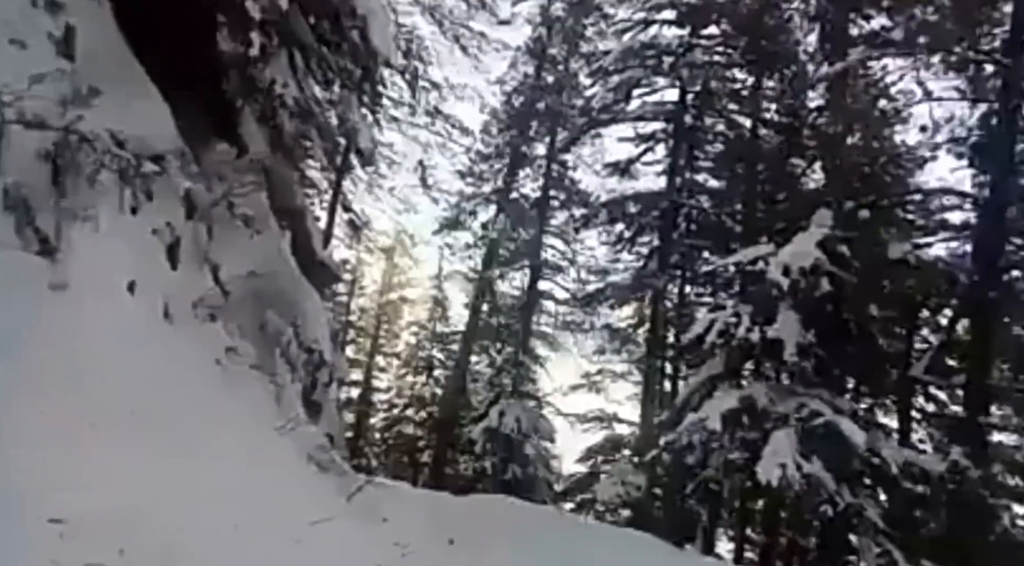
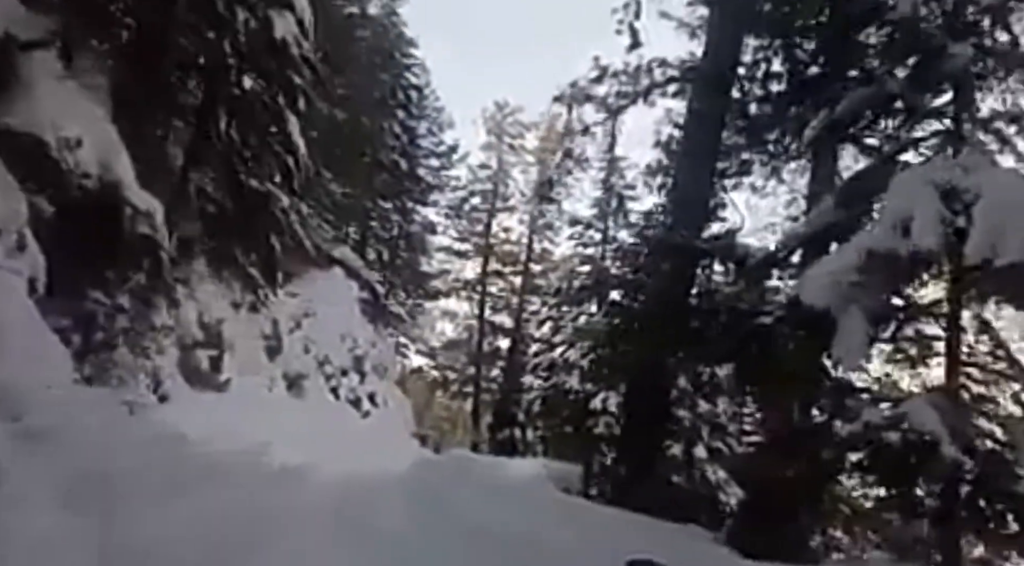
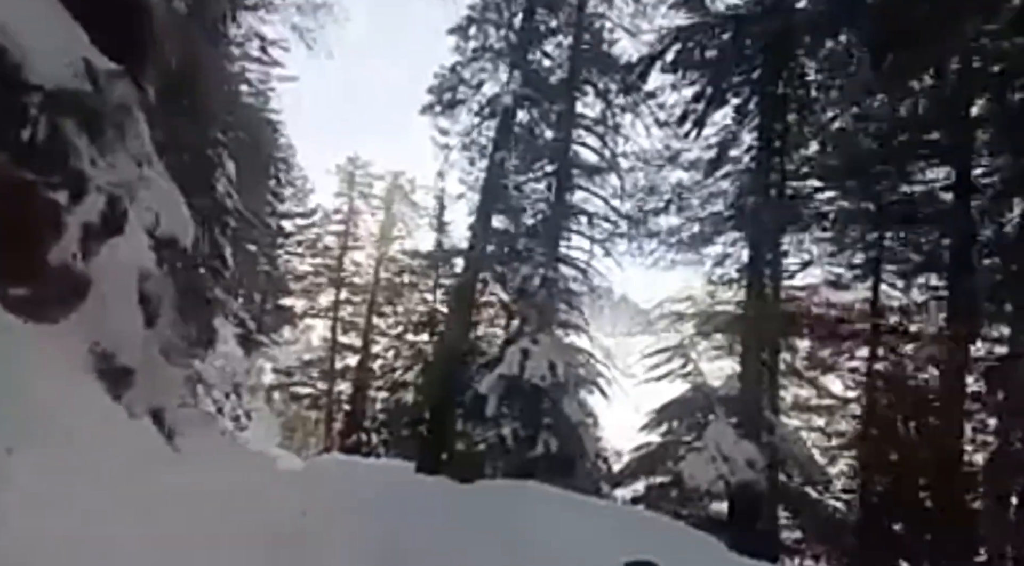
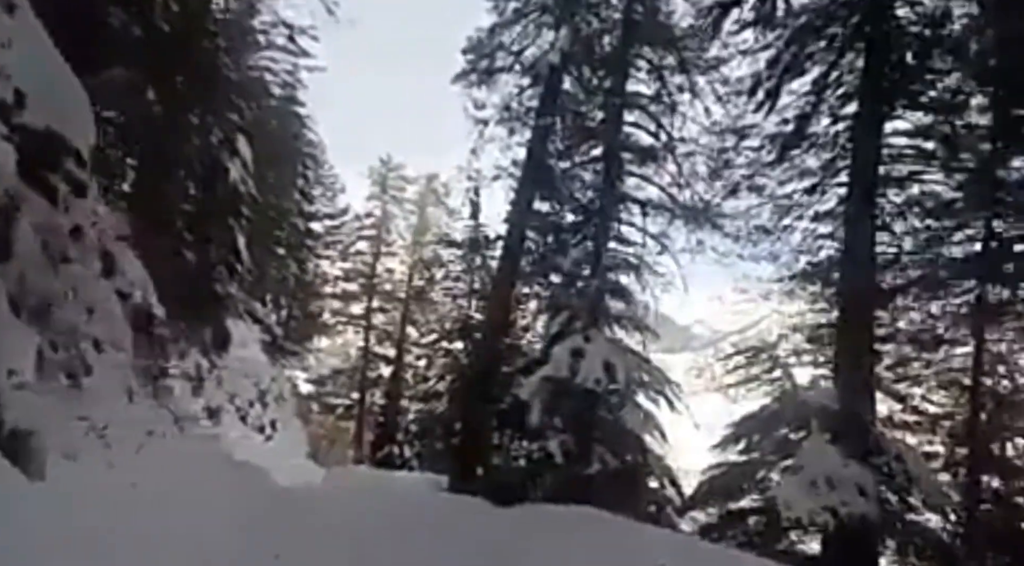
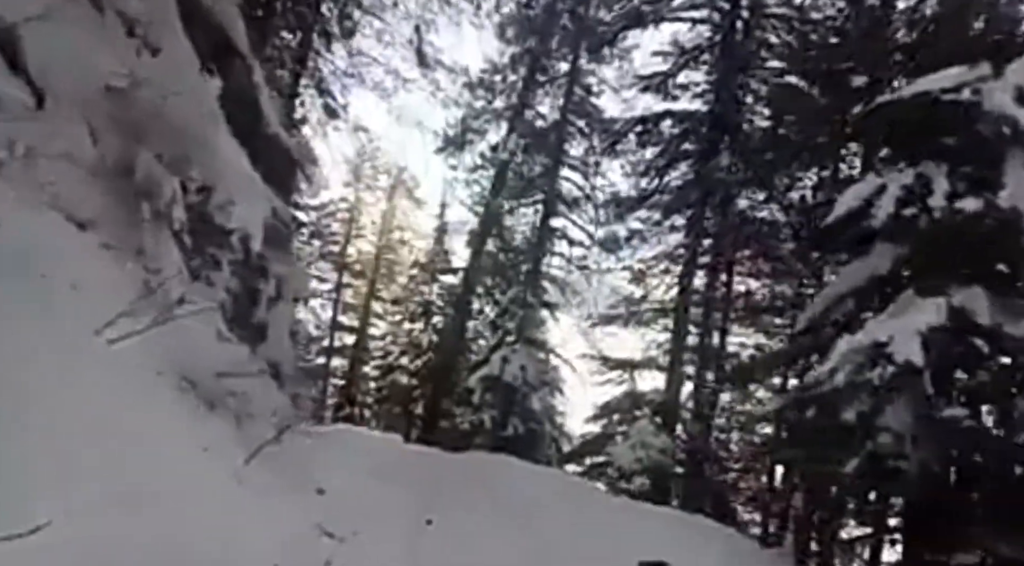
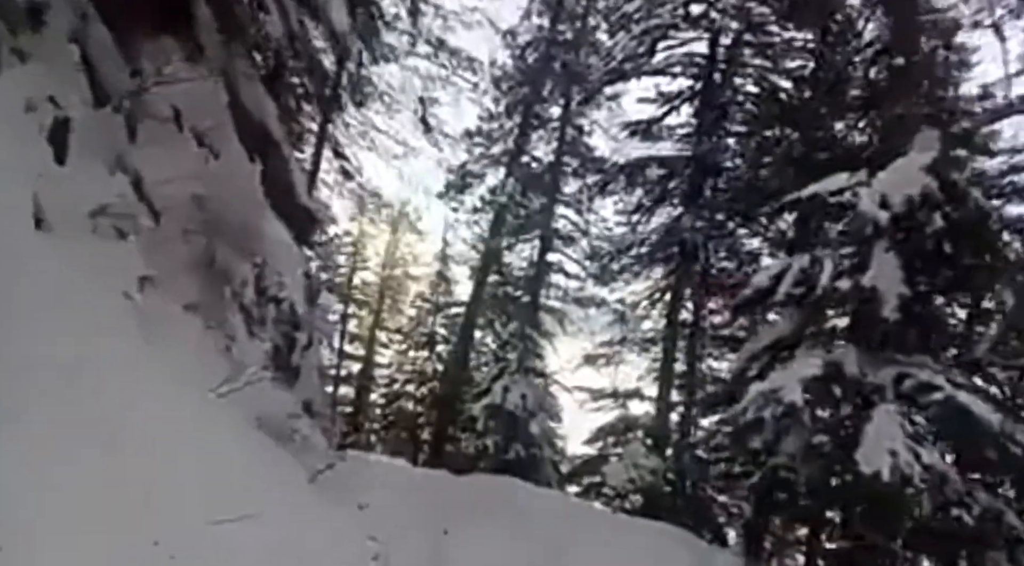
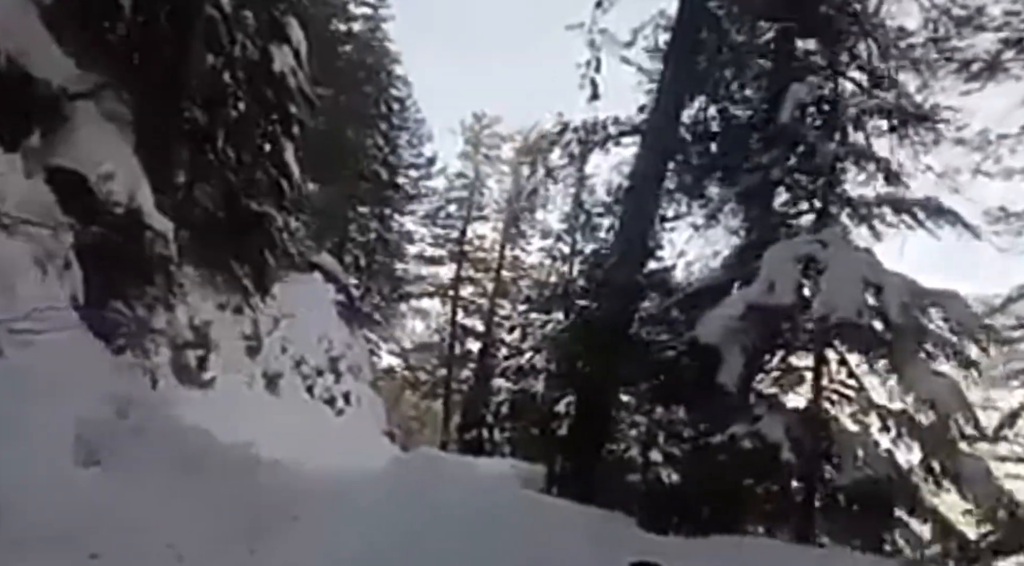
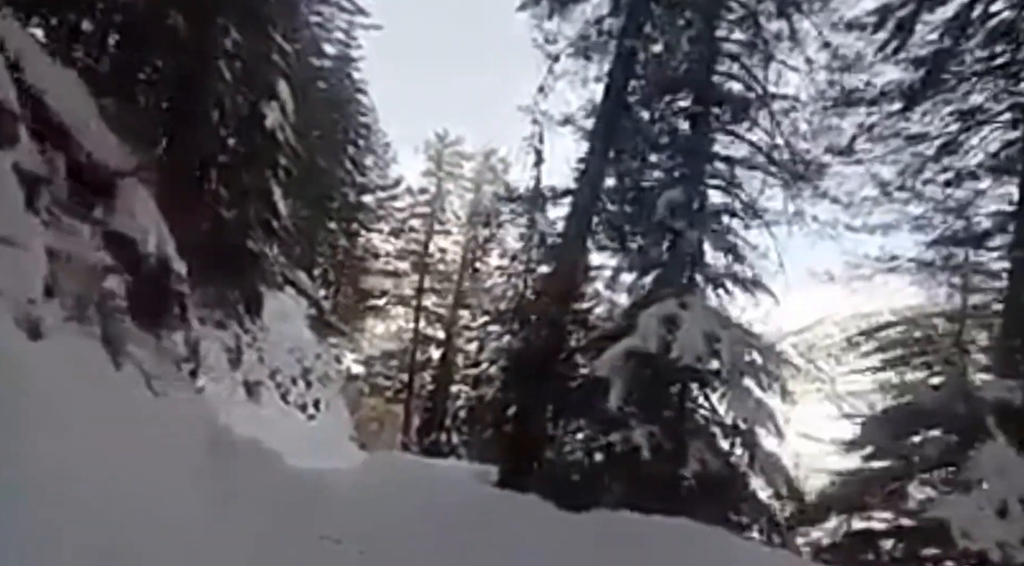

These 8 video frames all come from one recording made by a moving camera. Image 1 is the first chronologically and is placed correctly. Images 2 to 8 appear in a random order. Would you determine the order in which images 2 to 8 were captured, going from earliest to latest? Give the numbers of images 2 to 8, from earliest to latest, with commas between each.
6, 5, 3, 4, 8, 7, 2
